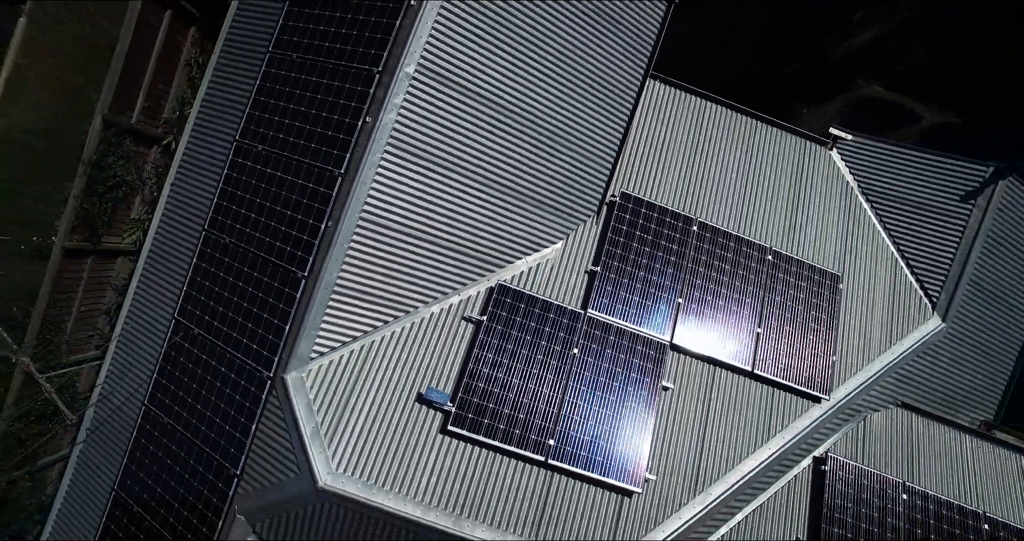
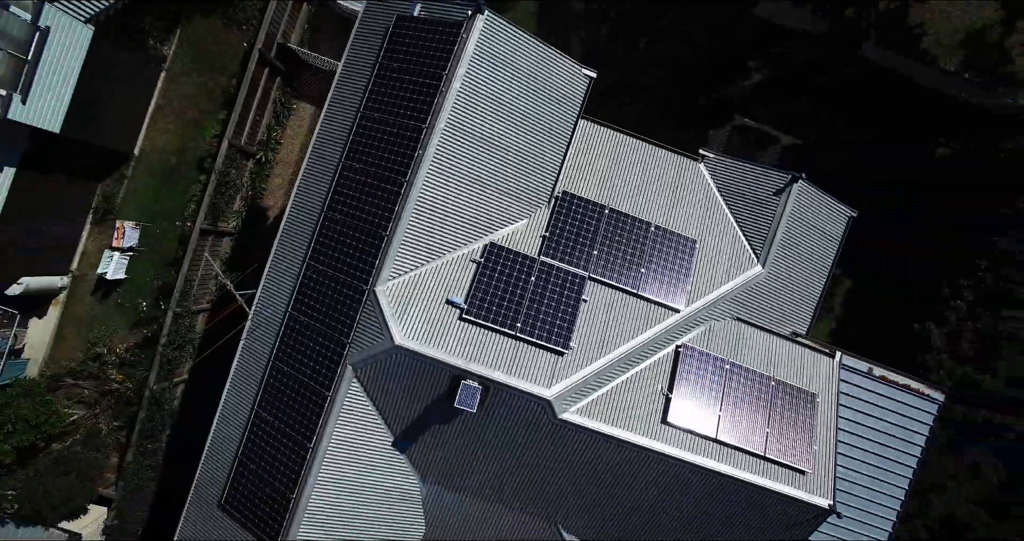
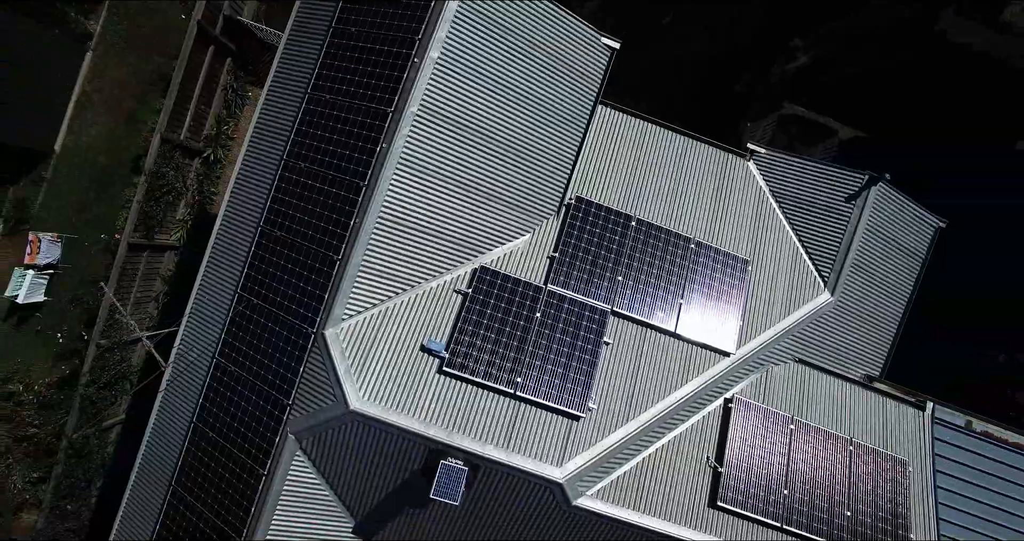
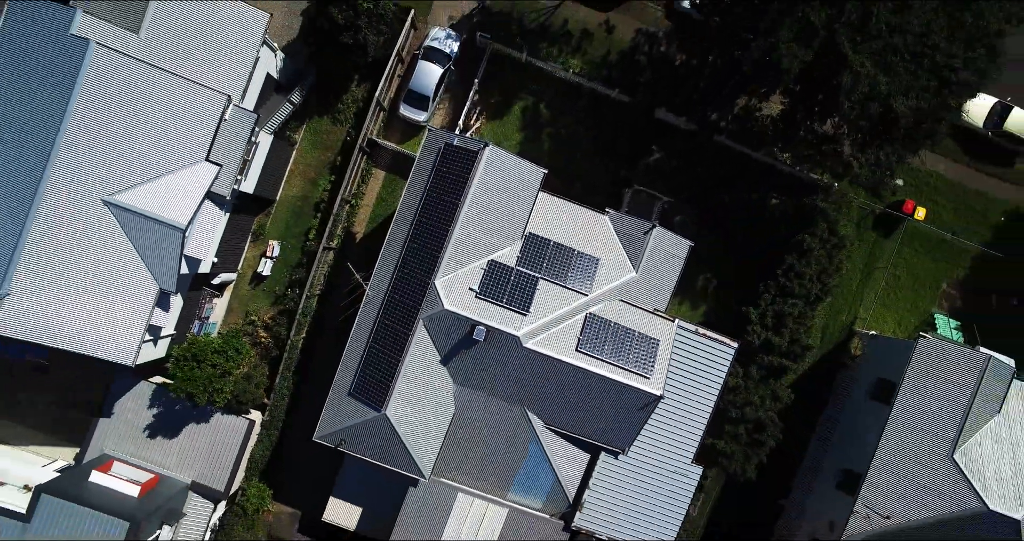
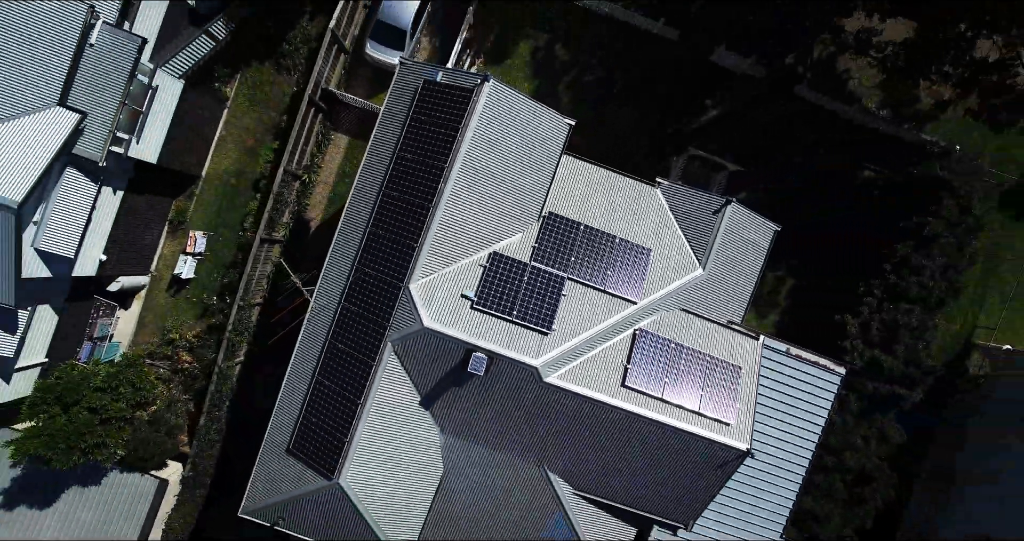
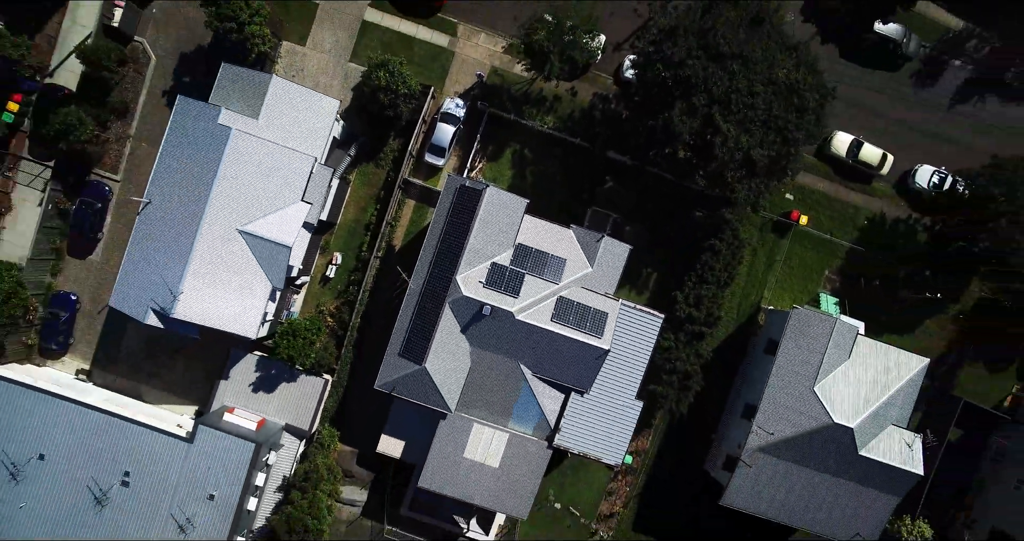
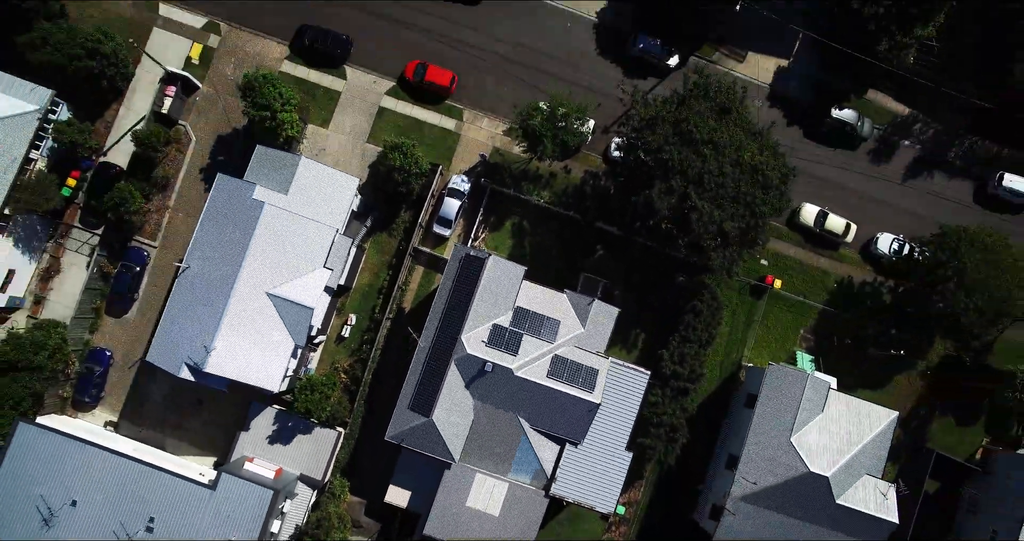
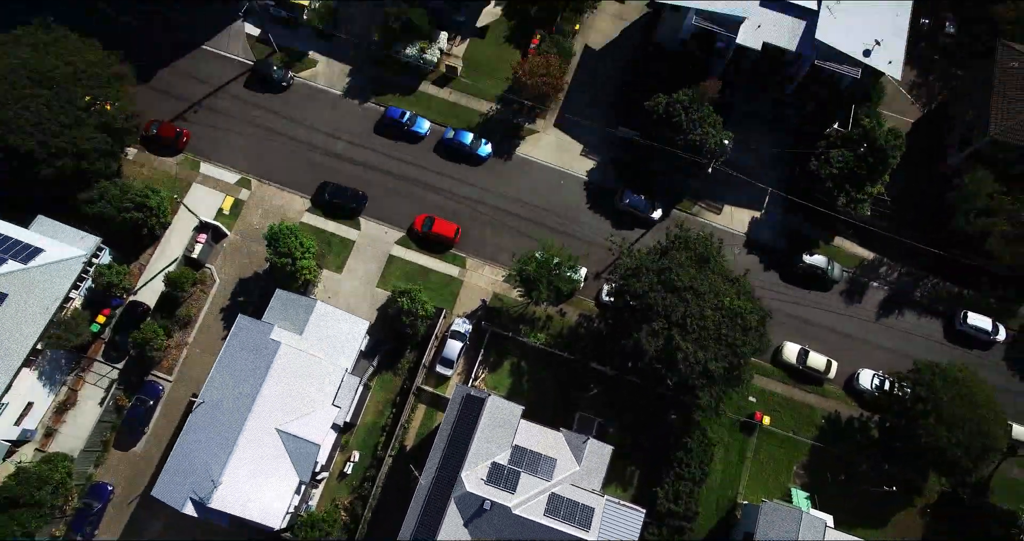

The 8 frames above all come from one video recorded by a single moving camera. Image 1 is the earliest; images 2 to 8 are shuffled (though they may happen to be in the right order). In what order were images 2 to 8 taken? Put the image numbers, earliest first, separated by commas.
3, 2, 5, 4, 6, 7, 8
